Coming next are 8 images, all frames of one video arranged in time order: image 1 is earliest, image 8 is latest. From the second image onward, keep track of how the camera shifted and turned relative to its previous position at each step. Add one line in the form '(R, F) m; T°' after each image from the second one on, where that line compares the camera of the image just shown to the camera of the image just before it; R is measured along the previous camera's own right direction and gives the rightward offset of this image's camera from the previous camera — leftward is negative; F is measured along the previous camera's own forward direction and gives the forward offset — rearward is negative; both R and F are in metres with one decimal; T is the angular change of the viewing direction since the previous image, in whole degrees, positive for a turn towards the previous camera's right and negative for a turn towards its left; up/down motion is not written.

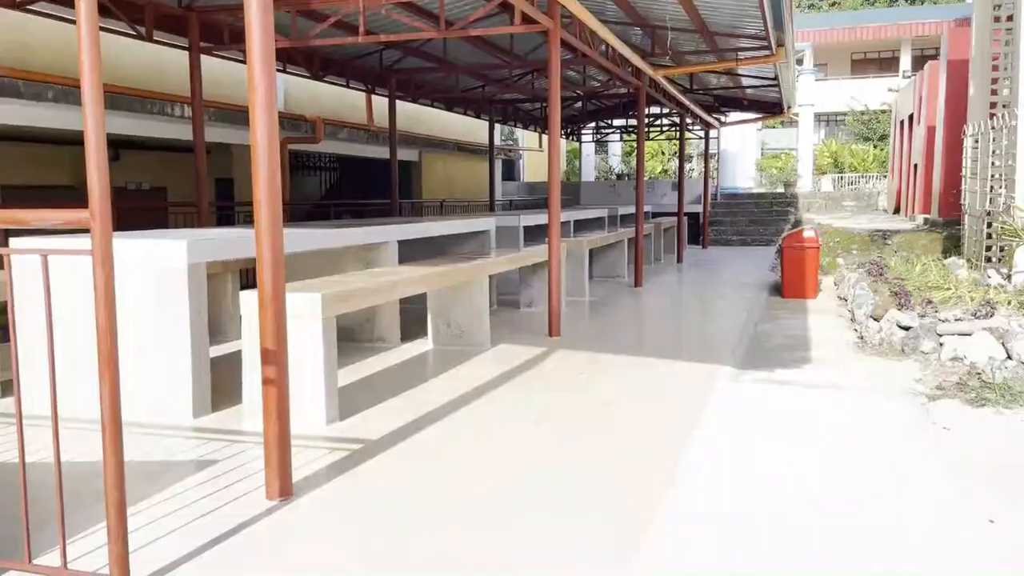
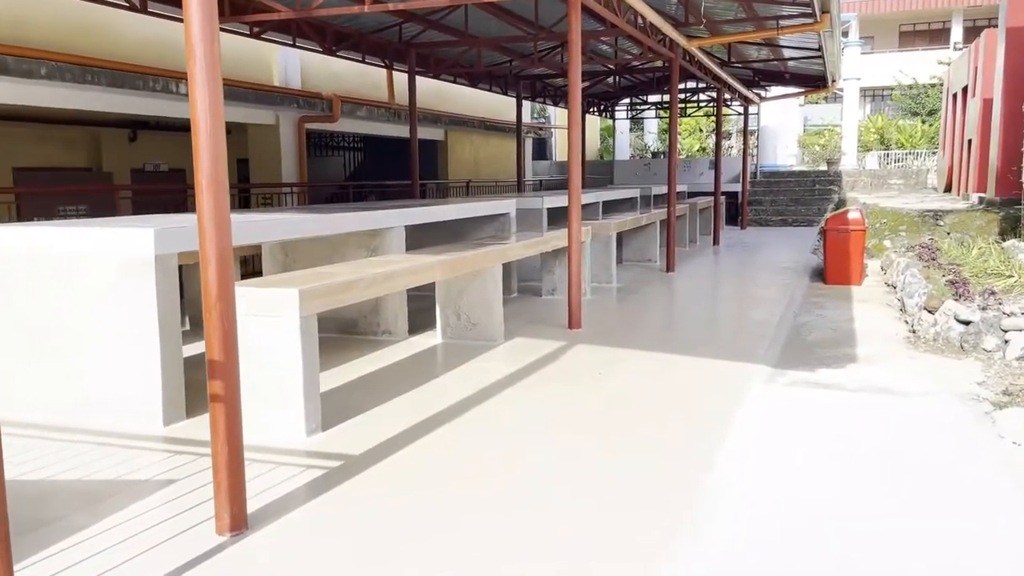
(+0.2, +0.5) m; -2°
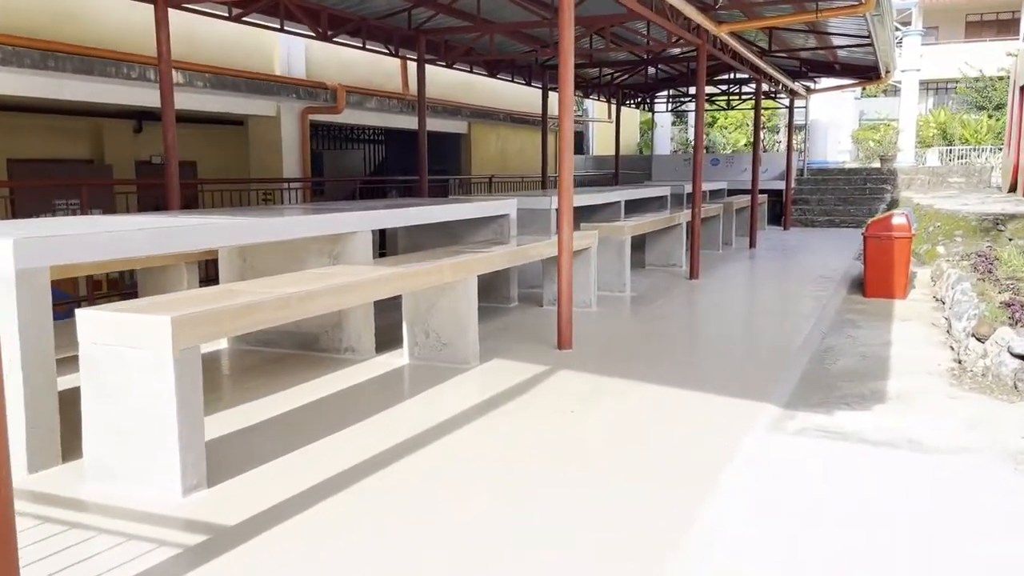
(+0.5, +0.8) m; -3°
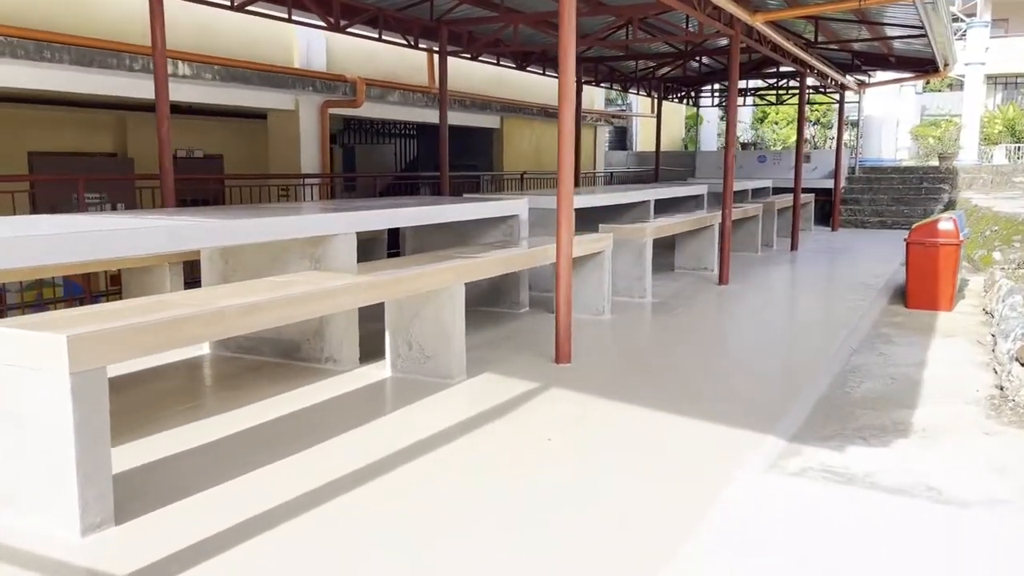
(+0.4, +0.4) m; -4°
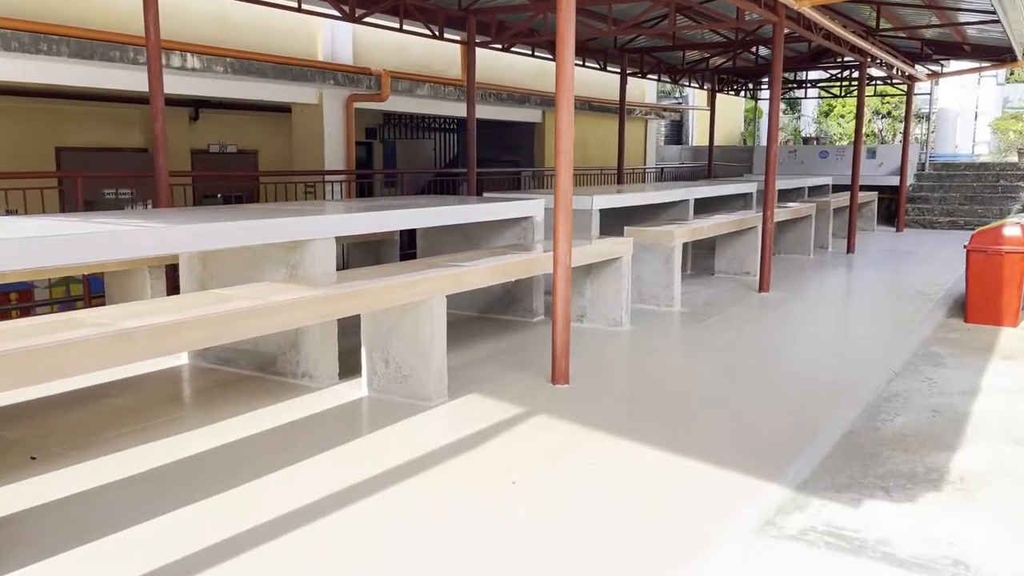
(+0.4, +0.5) m; -4°
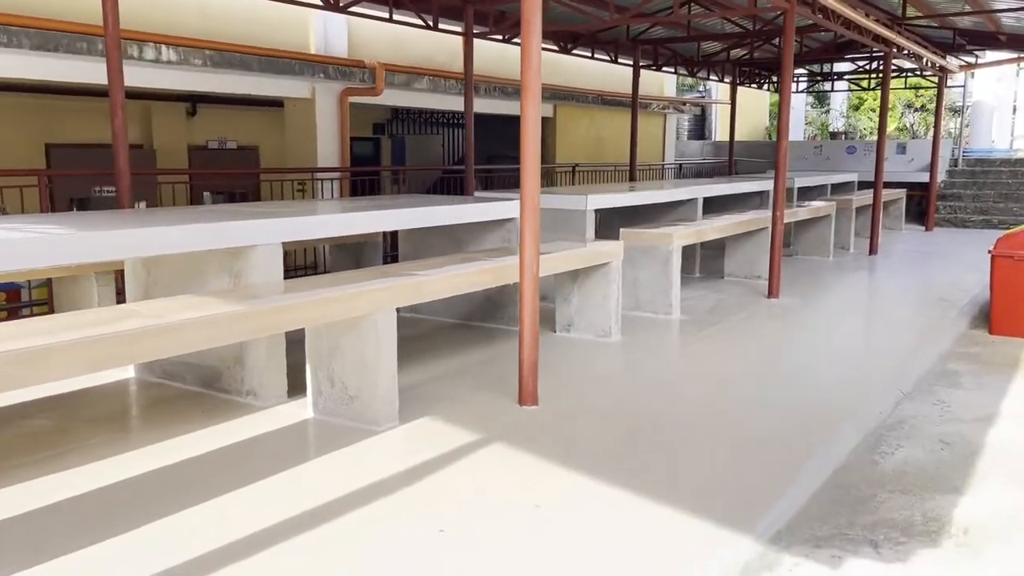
(+0.3, +0.4) m; -2°
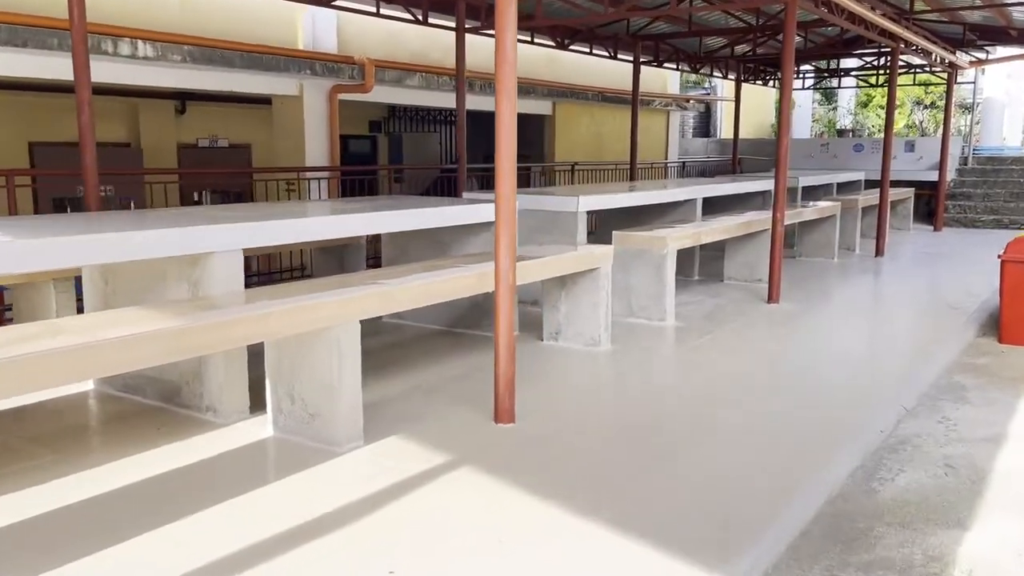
(+0.2, +0.3) m; -1°
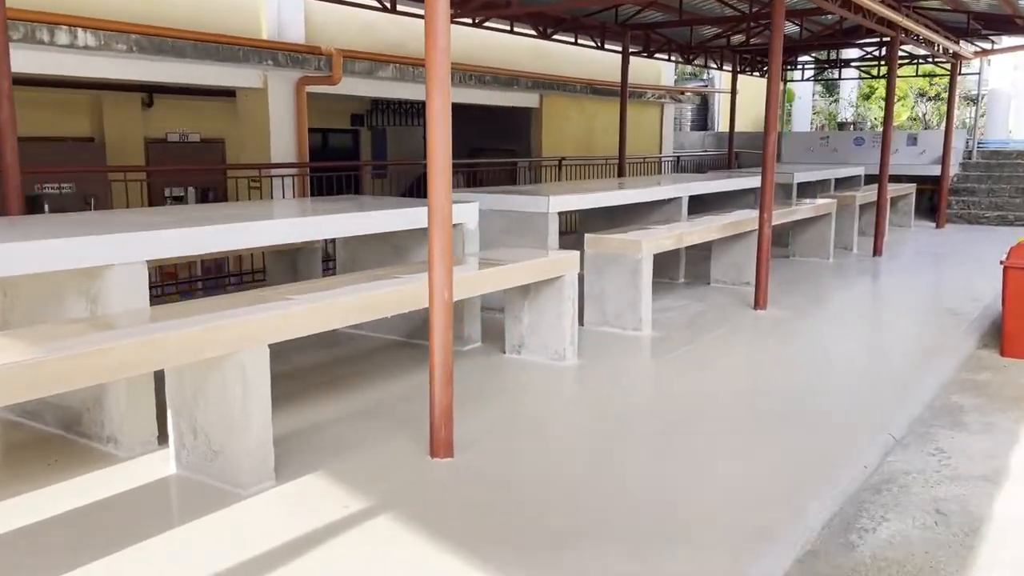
(+0.3, +0.5) m; 0°
